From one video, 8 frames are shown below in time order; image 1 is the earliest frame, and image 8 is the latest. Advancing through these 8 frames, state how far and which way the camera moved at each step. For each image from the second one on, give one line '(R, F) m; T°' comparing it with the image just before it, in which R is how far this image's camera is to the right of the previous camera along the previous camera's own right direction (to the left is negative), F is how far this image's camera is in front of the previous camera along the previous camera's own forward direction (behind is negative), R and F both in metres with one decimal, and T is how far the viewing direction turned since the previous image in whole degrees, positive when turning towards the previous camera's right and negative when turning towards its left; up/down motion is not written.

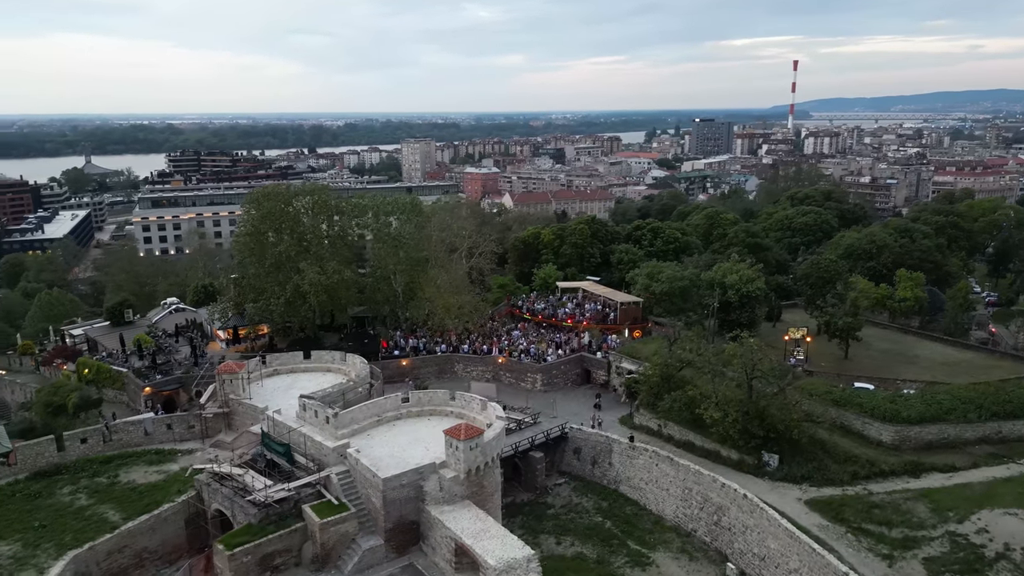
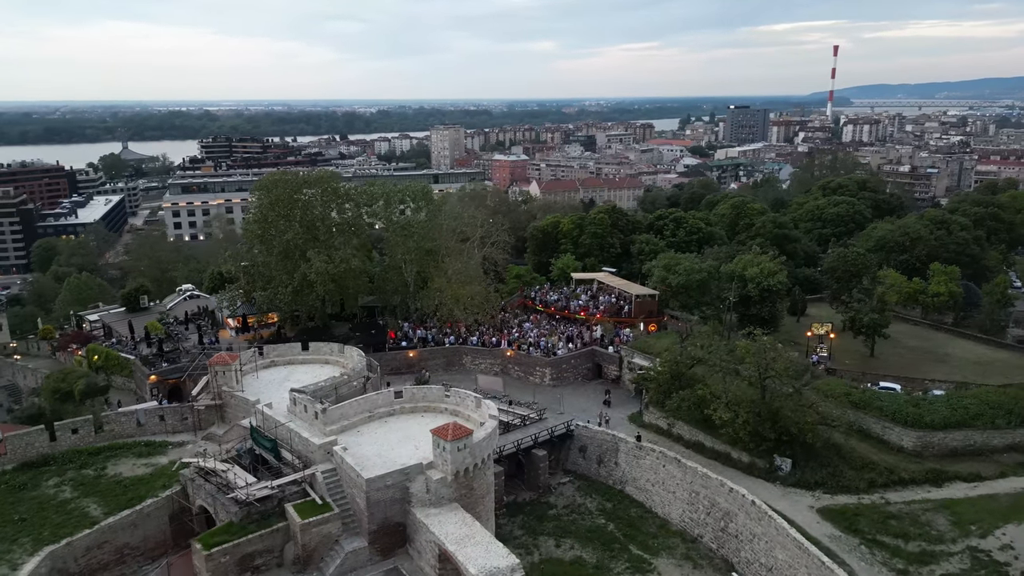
(+0.9, +0.9) m; -2°
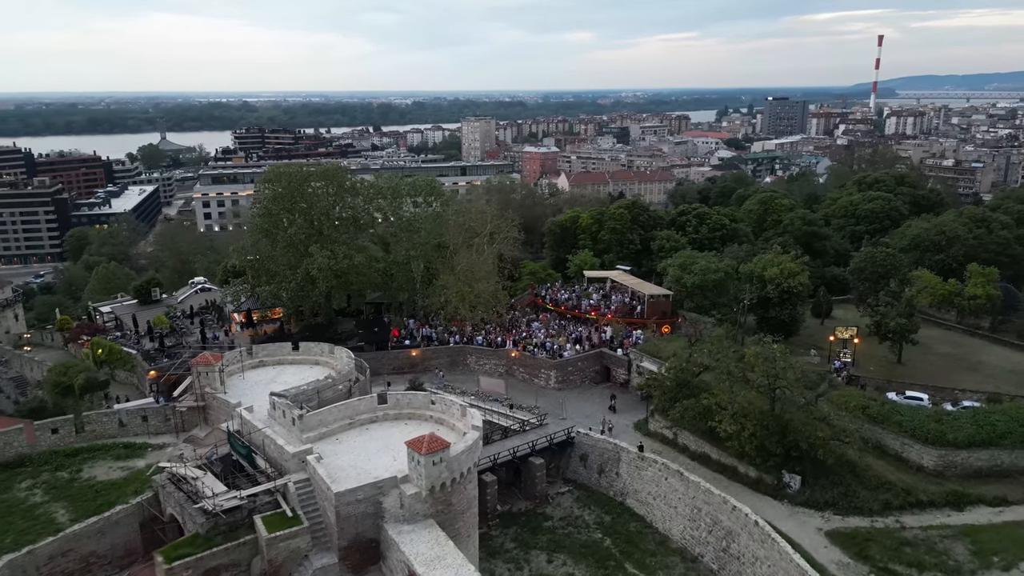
(+1.2, +1.2) m; -3°
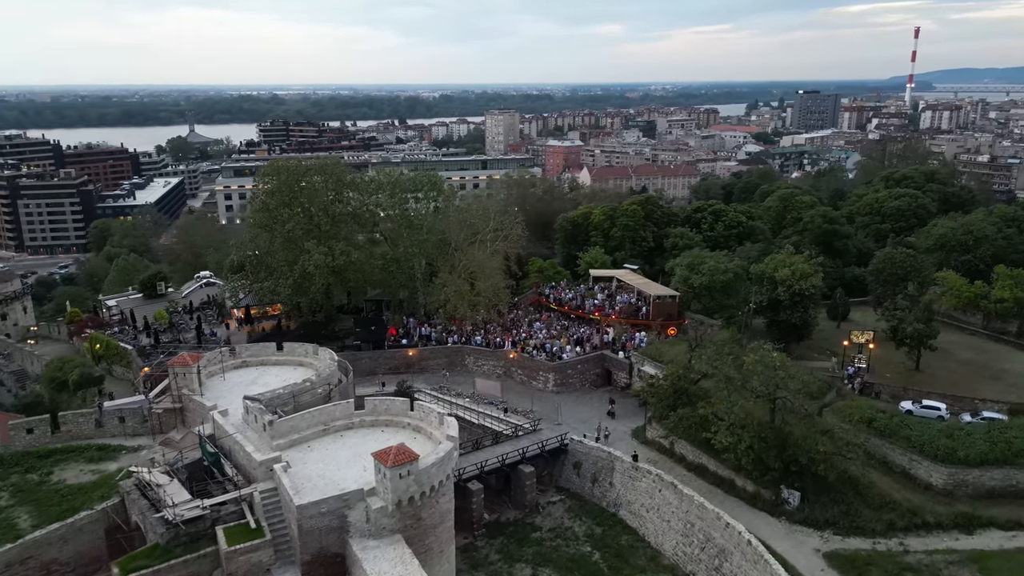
(+1.2, +0.9) m; -2°
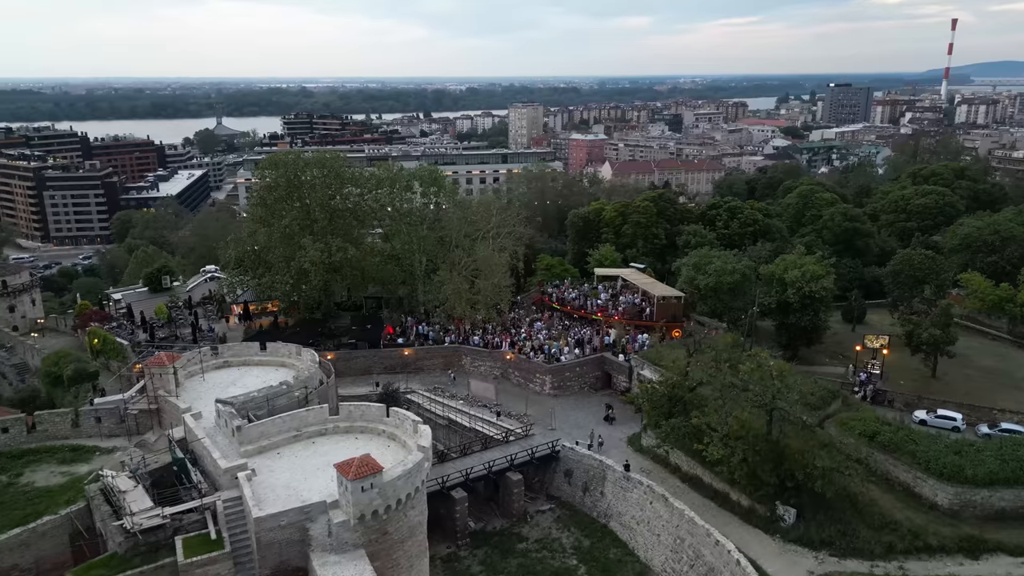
(+1.2, +0.9) m; -2°
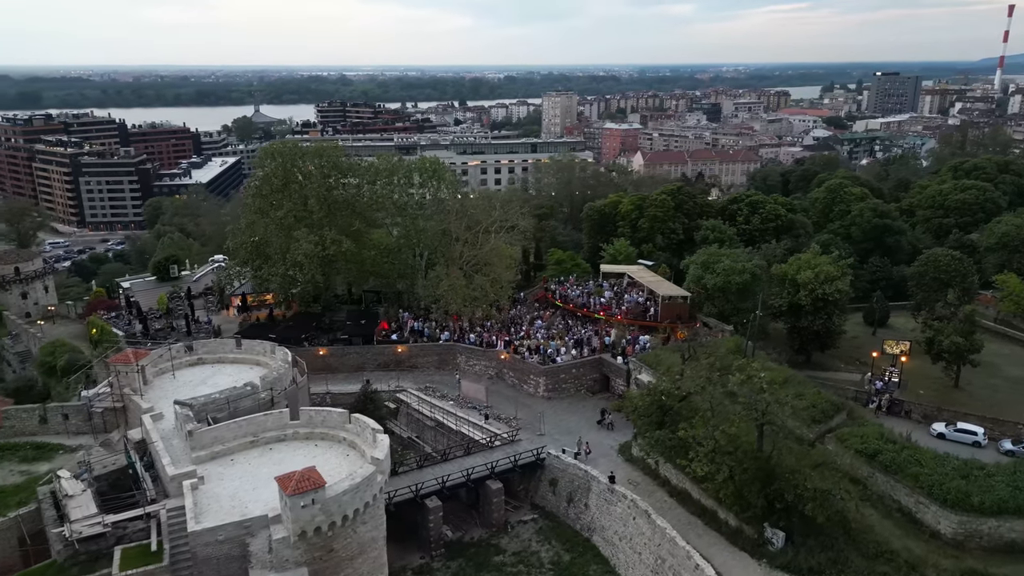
(+1.7, +1.2) m; -3°
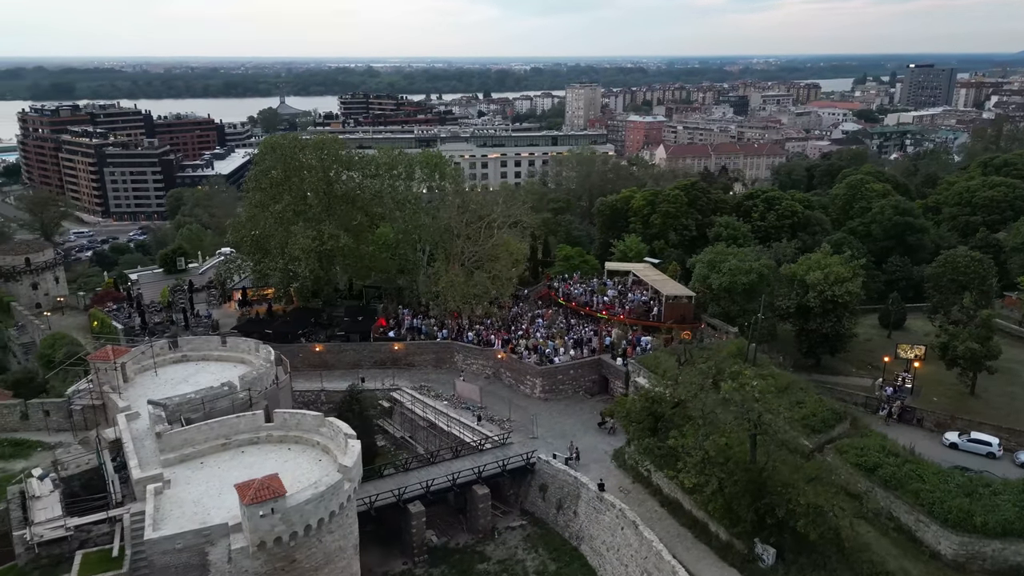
(+1.1, +0.7) m; -2°
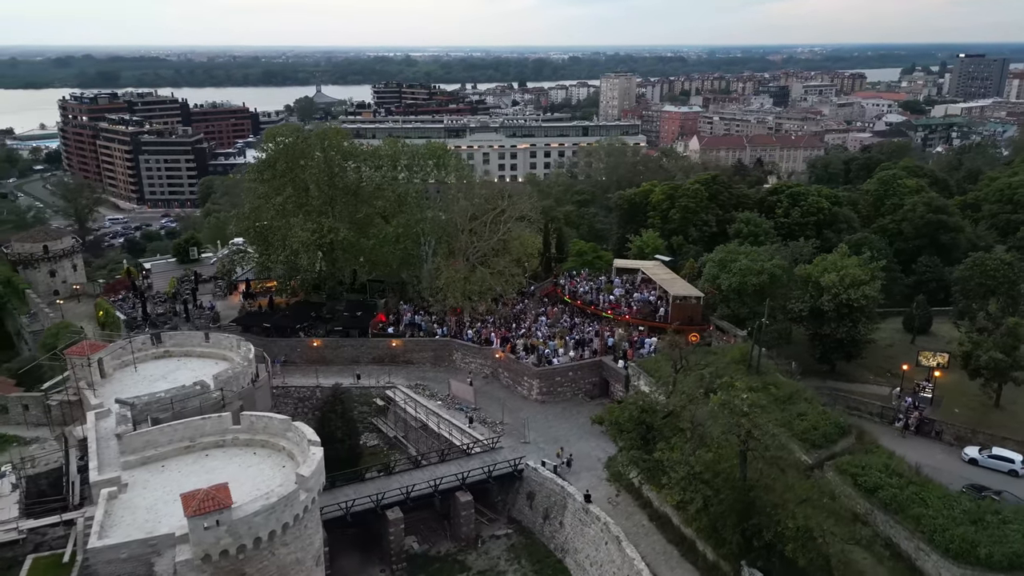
(+1.4, +0.9) m; -3°
